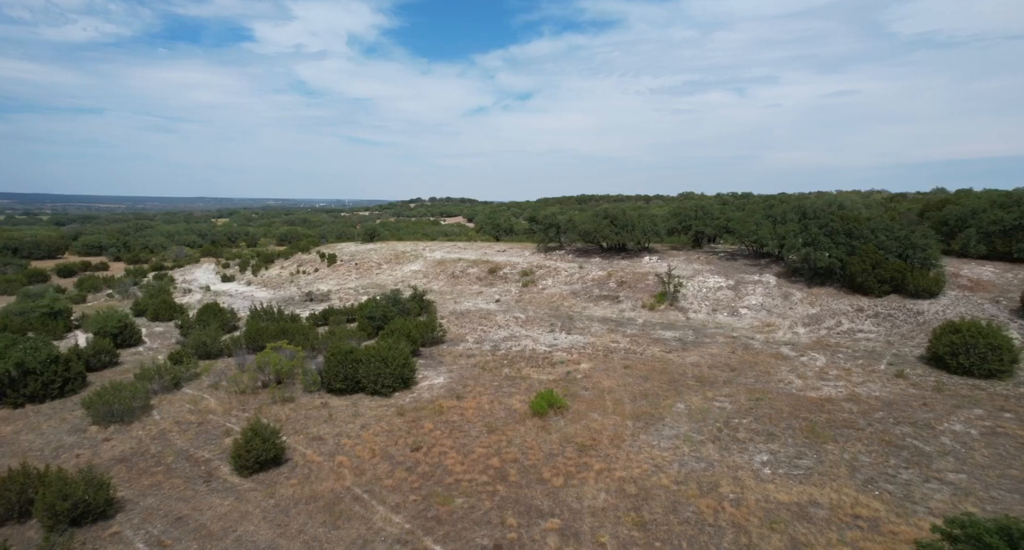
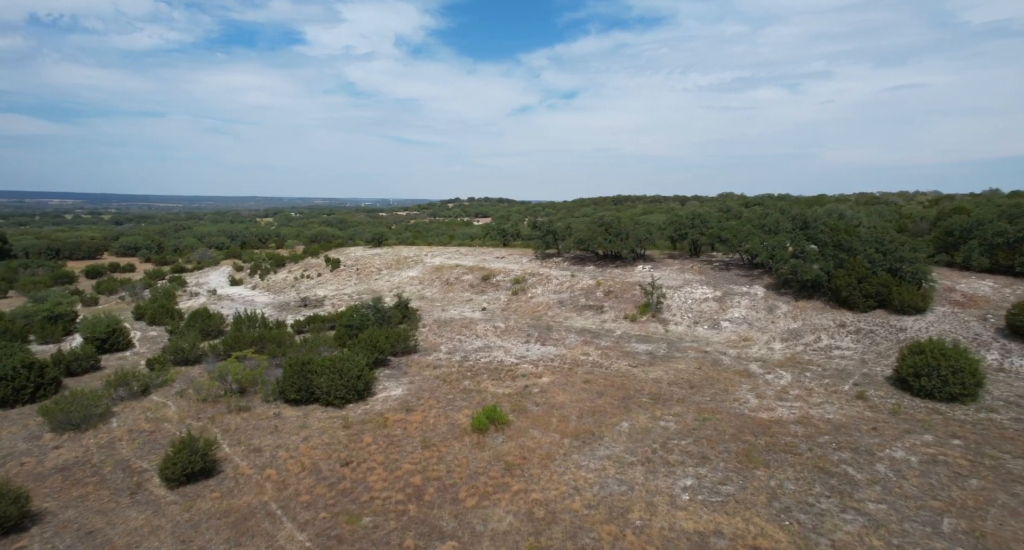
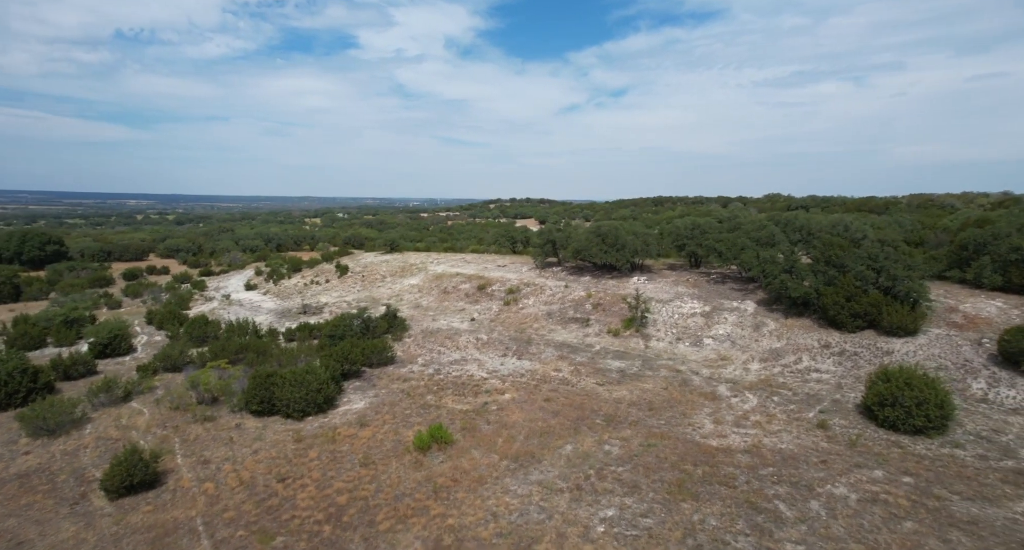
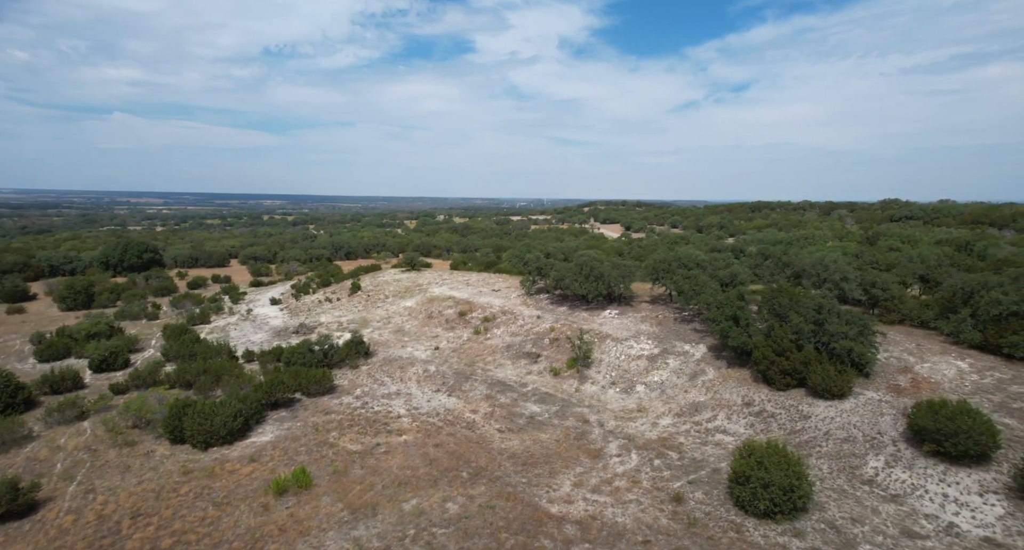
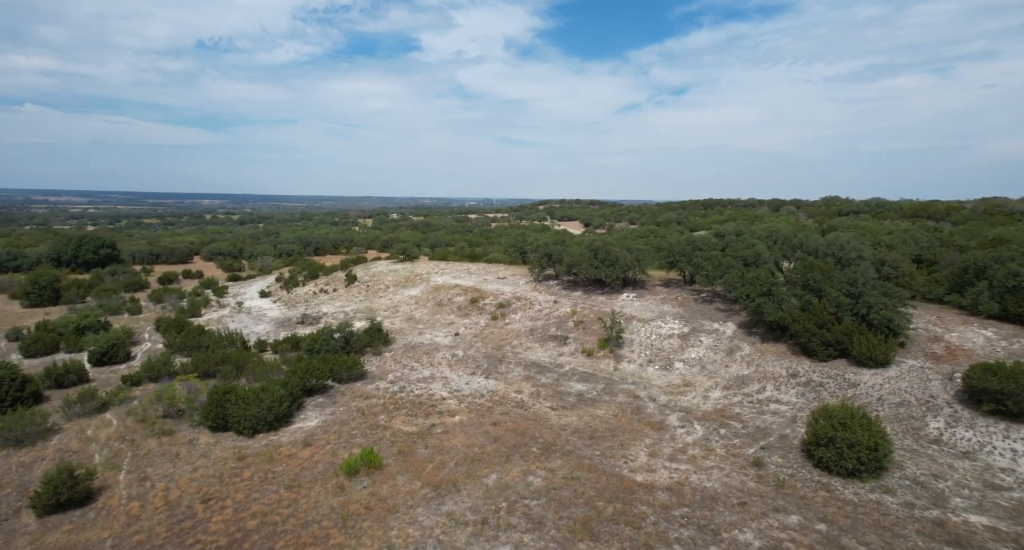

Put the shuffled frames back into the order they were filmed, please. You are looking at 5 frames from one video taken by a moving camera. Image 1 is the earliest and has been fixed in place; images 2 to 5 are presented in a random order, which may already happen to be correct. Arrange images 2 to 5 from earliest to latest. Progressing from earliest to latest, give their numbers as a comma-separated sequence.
2, 3, 5, 4
